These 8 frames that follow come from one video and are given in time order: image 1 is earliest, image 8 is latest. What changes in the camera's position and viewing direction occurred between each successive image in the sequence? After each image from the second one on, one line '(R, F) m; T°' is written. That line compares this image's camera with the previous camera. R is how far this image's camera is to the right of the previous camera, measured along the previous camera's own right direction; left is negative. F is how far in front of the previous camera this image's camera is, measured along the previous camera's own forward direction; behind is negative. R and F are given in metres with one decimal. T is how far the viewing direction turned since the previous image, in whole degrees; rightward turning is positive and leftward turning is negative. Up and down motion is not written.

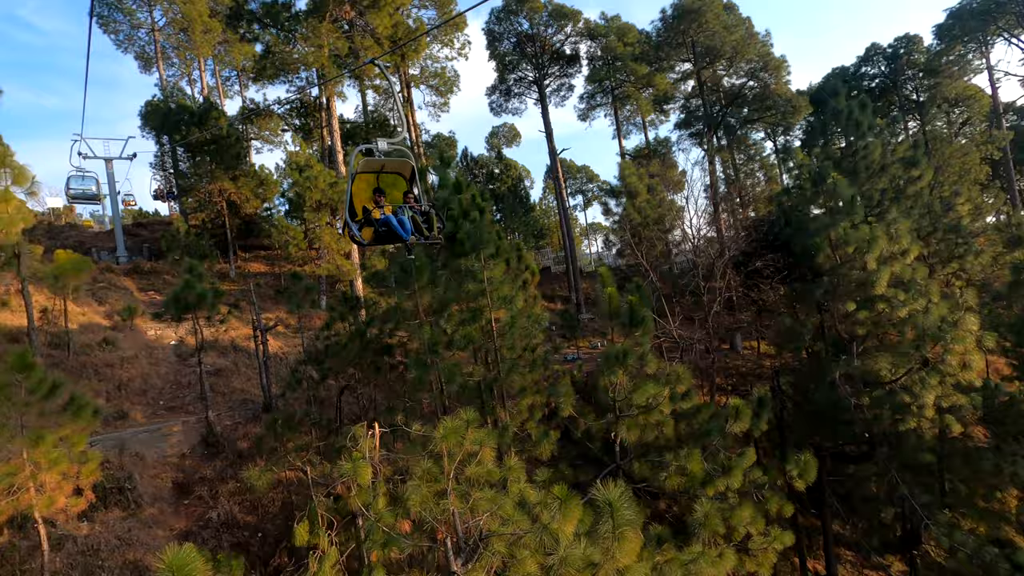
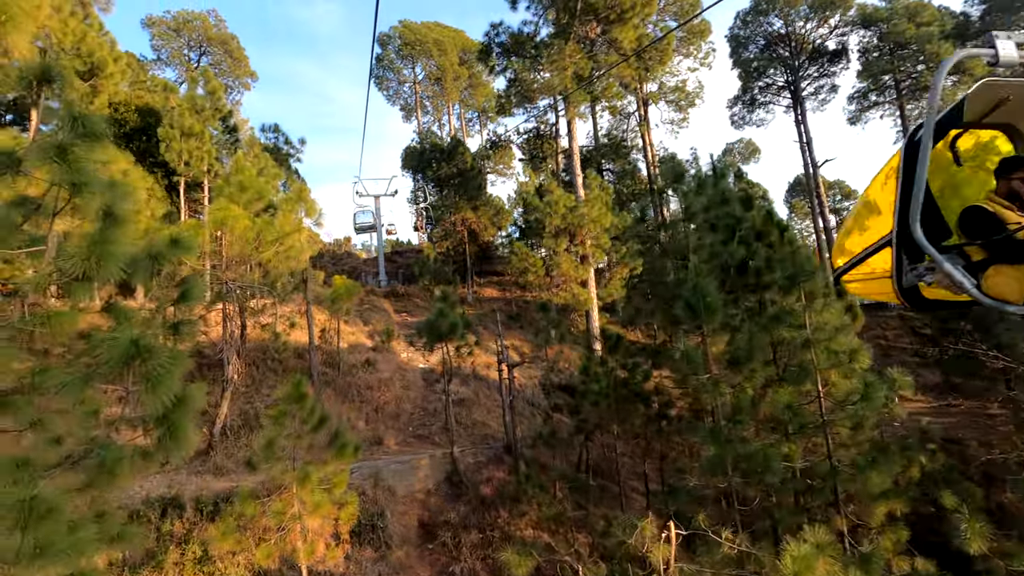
(-1.1, +1.4) m; -22°
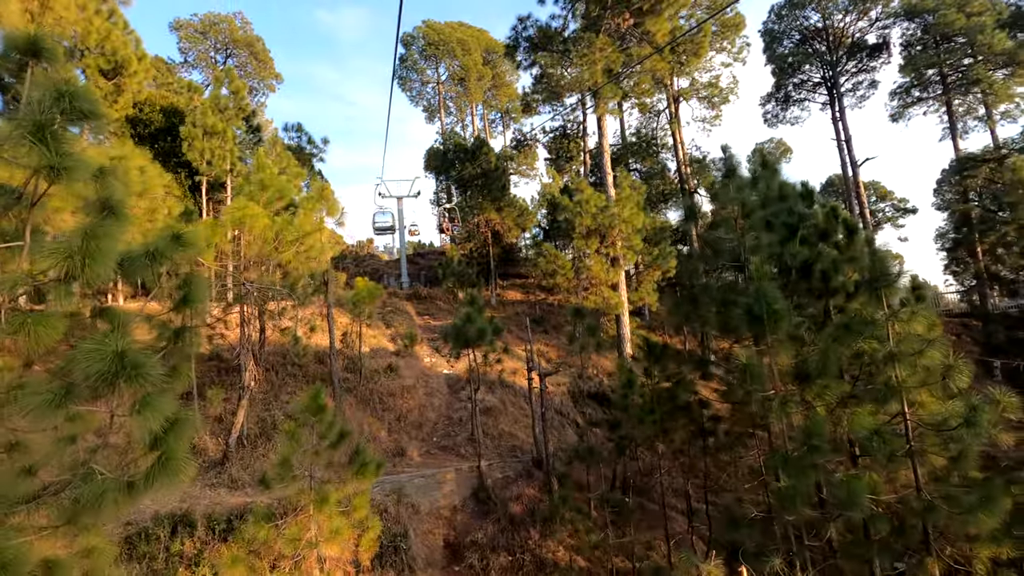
(-0.2, +0.6) m; -2°
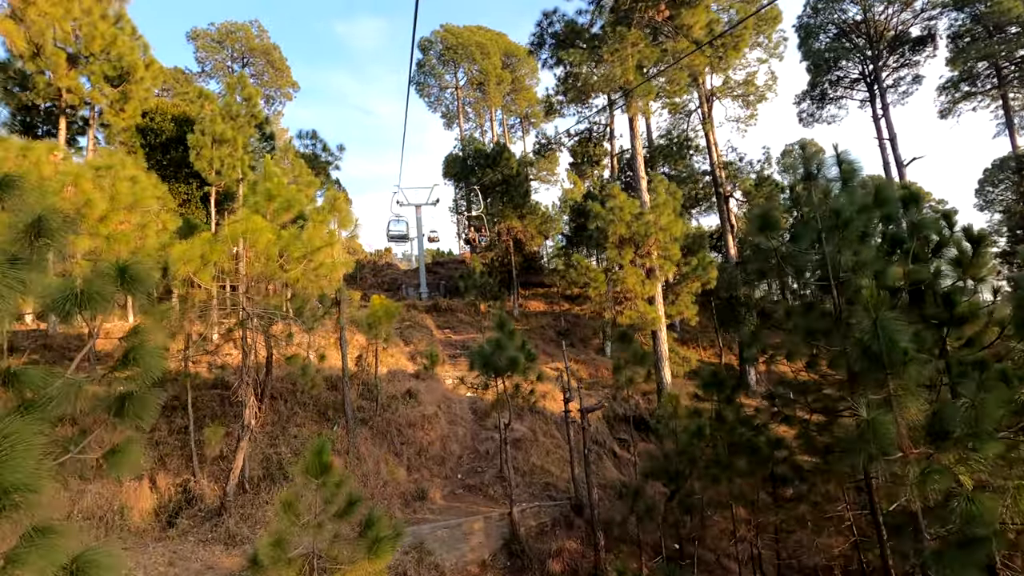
(-0.2, +1.1) m; -2°
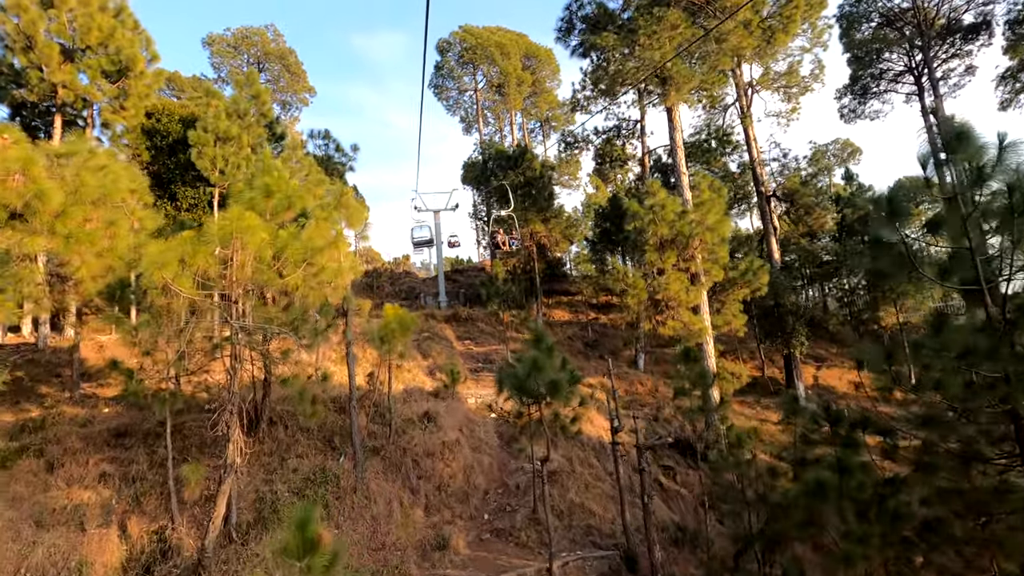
(-0.2, +1.3) m; -2°
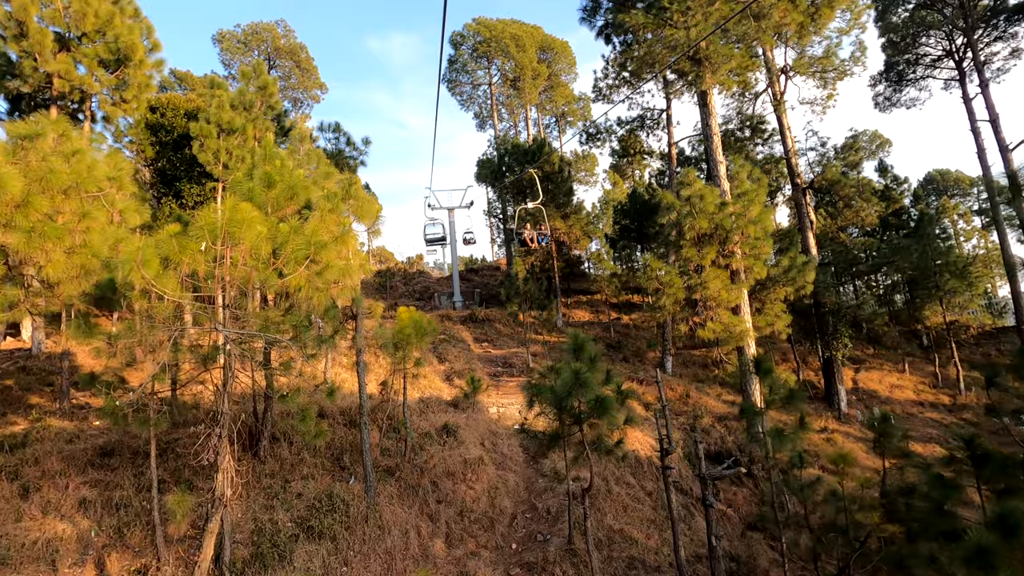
(-0.2, +0.9) m; -1°
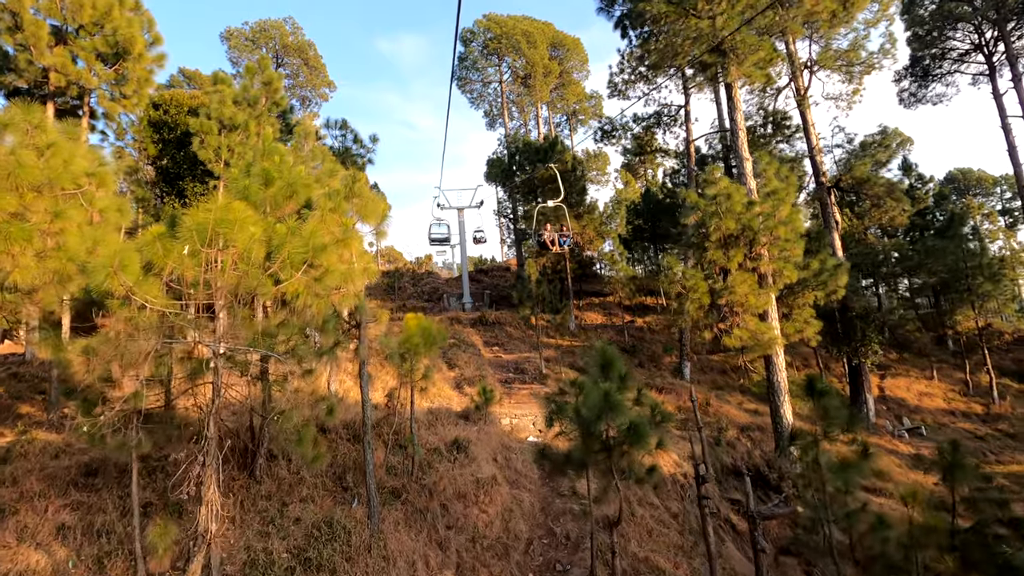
(-0.1, +0.6) m; -1°
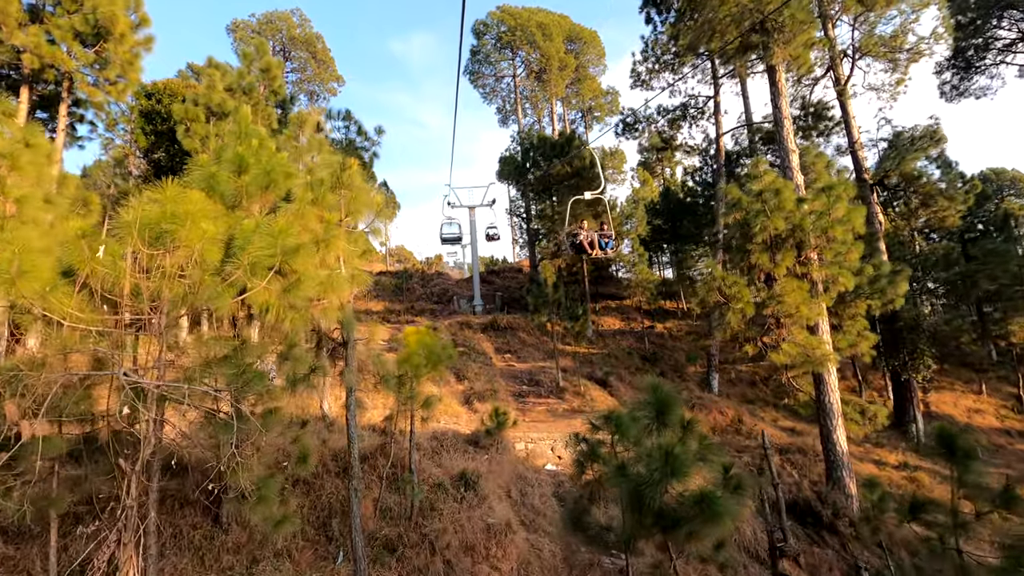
(-0.1, +1.1) m; -1°
